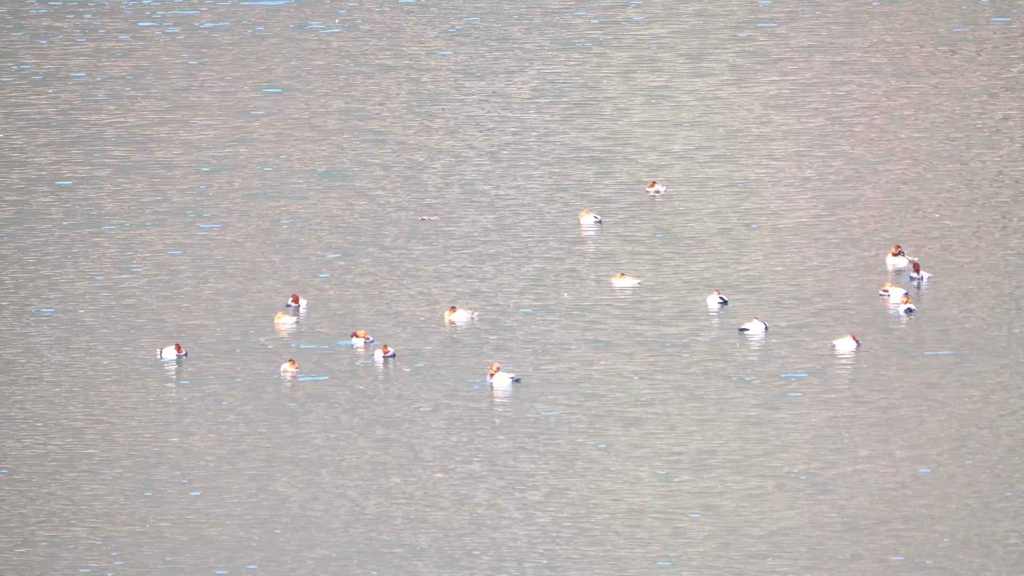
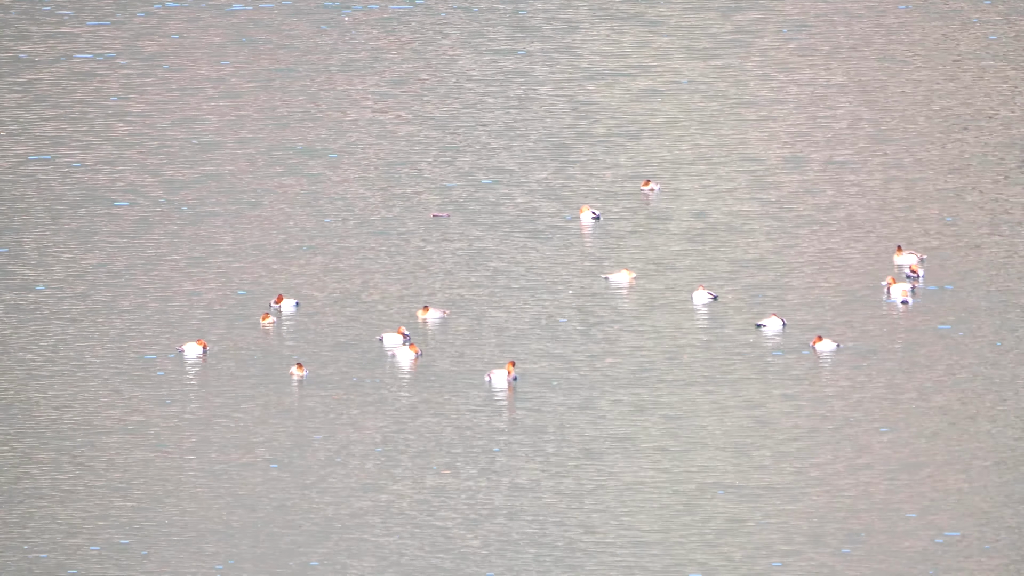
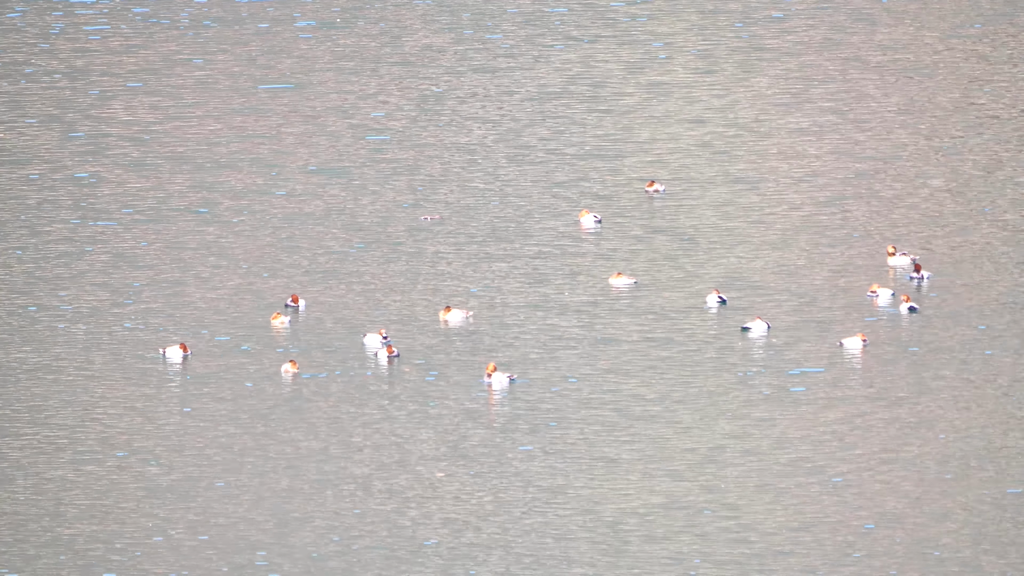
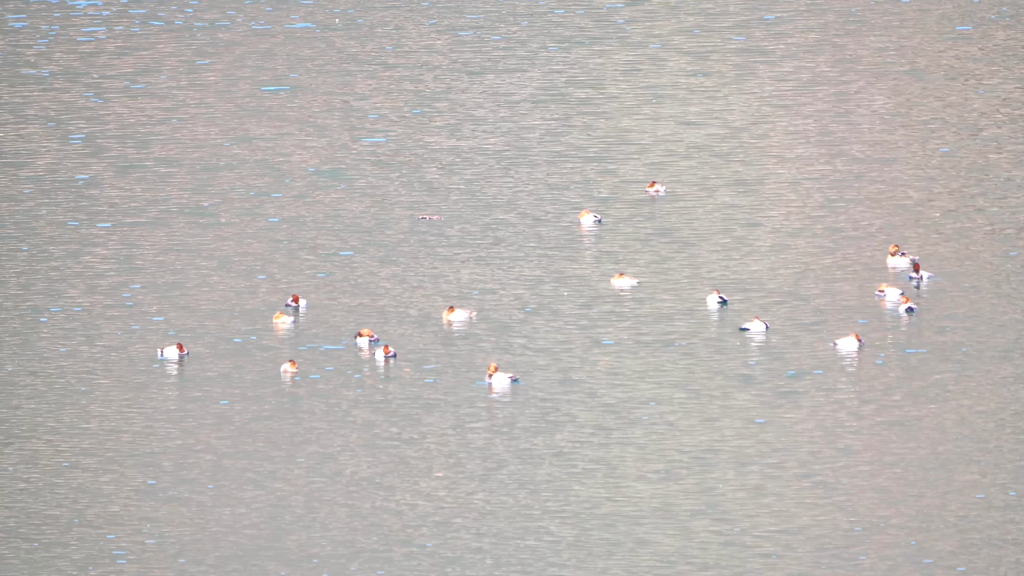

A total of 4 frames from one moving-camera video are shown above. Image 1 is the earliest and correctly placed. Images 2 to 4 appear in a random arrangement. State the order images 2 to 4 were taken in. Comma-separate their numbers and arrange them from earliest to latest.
4, 3, 2
